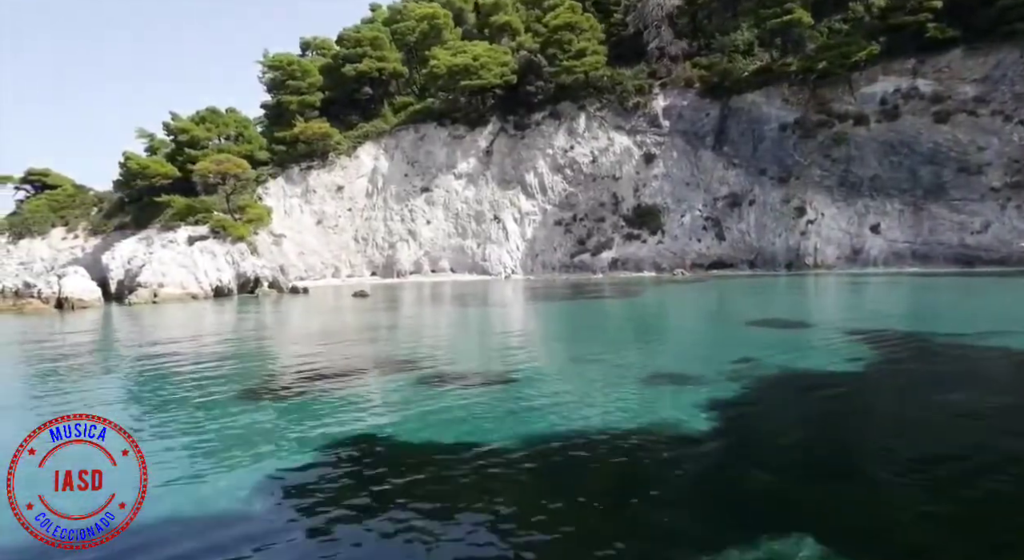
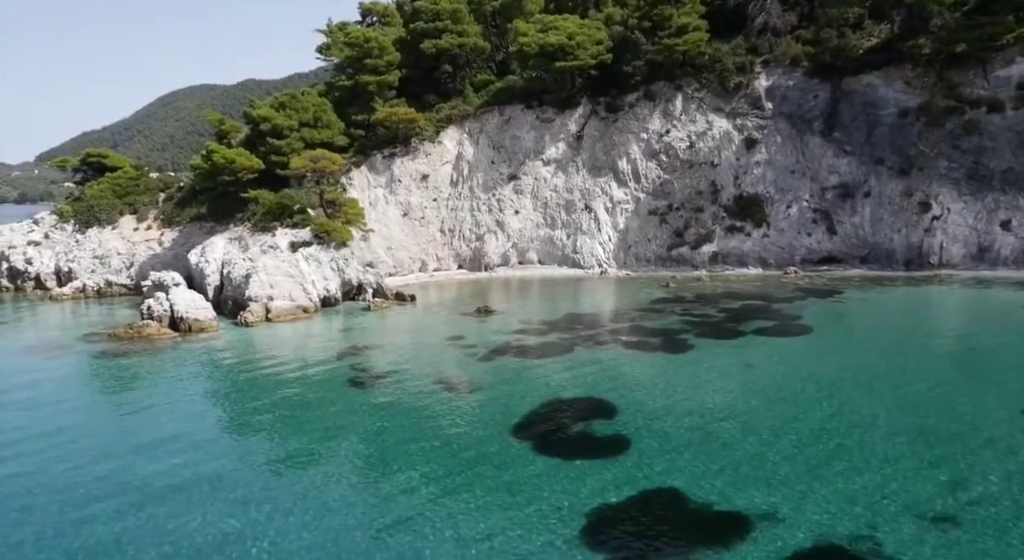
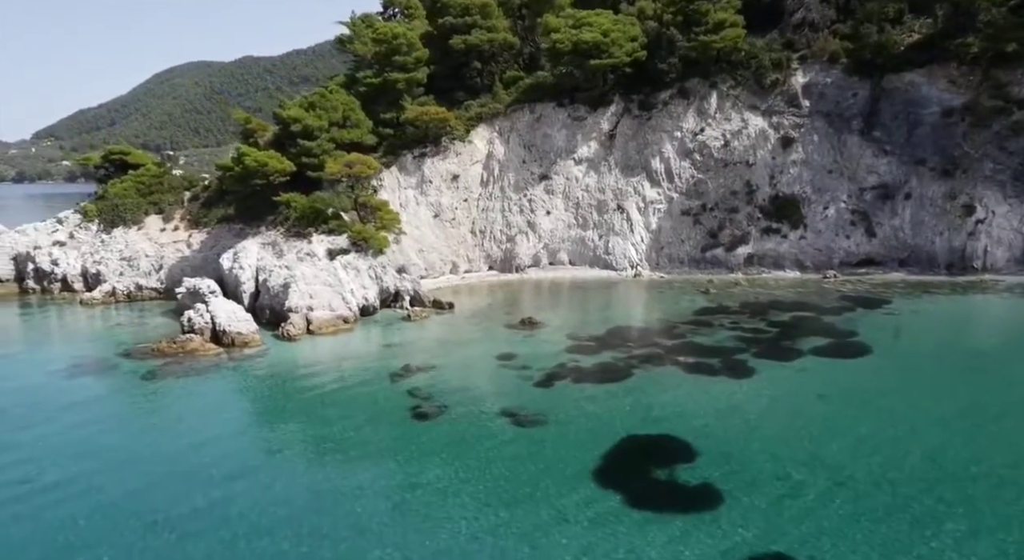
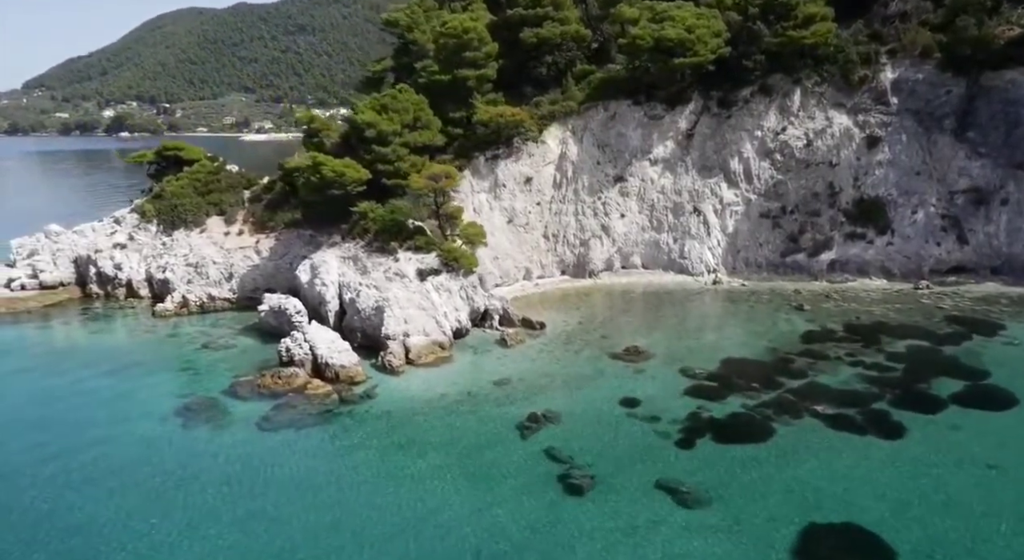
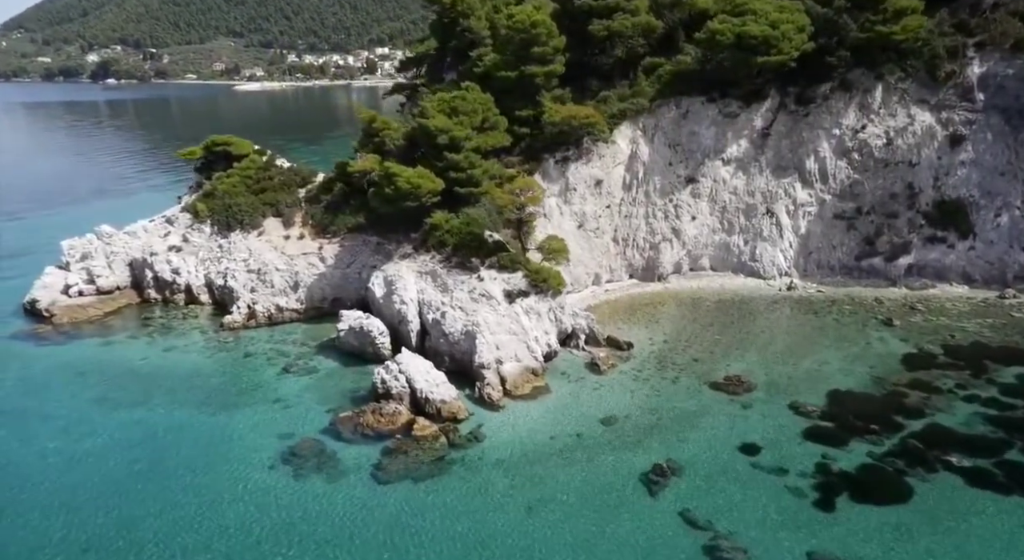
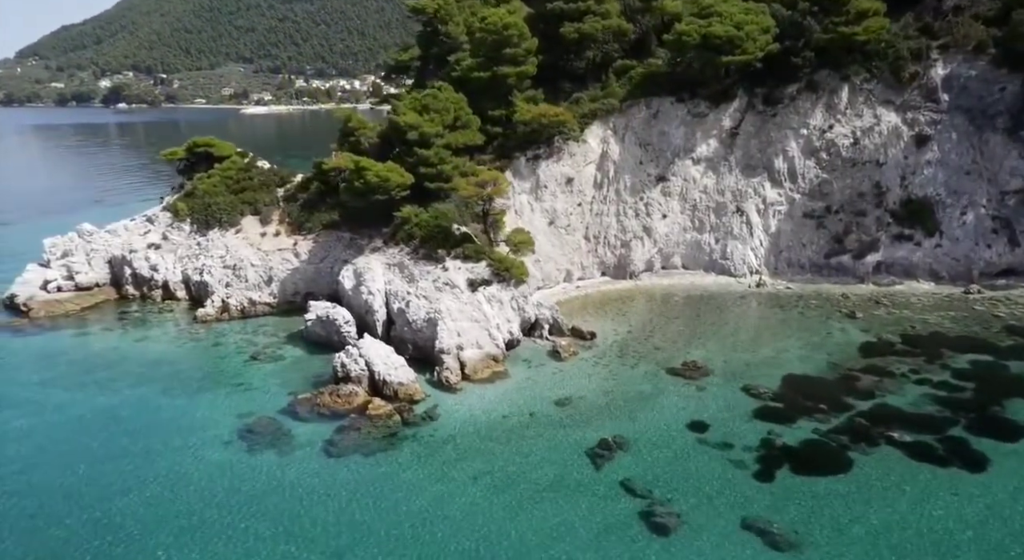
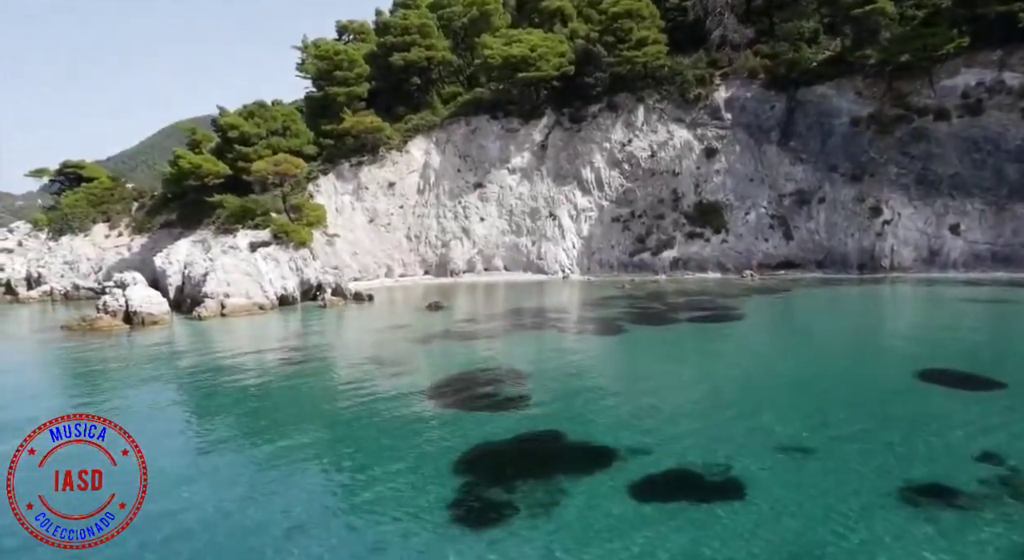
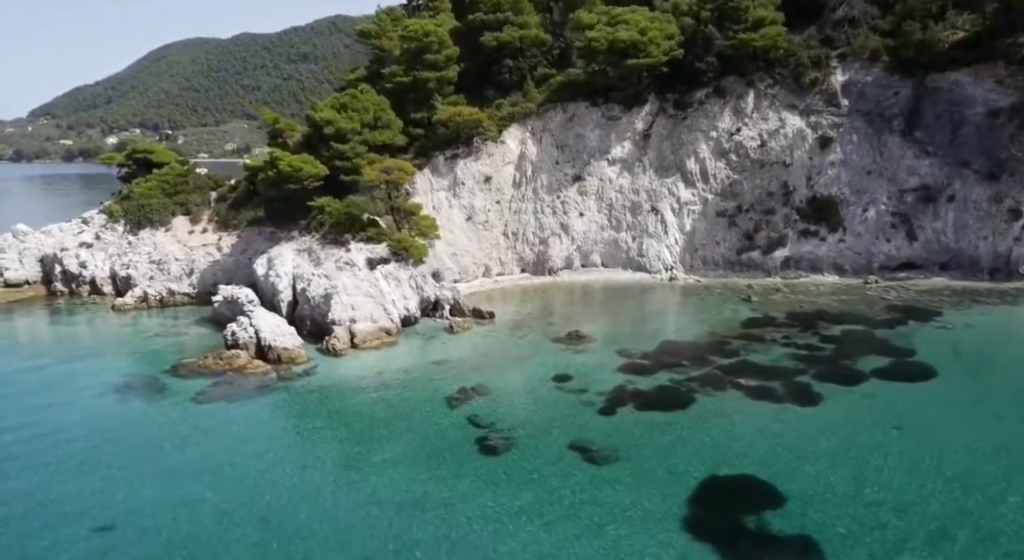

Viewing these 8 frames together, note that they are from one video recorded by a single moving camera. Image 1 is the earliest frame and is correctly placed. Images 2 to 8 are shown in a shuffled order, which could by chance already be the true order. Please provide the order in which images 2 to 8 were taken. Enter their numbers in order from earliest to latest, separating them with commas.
7, 2, 3, 8, 4, 6, 5
